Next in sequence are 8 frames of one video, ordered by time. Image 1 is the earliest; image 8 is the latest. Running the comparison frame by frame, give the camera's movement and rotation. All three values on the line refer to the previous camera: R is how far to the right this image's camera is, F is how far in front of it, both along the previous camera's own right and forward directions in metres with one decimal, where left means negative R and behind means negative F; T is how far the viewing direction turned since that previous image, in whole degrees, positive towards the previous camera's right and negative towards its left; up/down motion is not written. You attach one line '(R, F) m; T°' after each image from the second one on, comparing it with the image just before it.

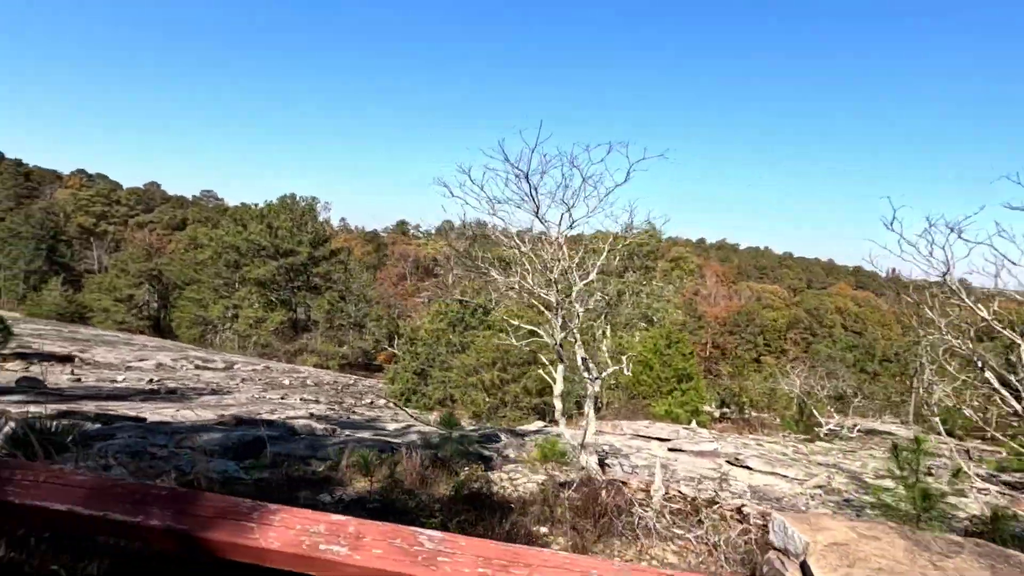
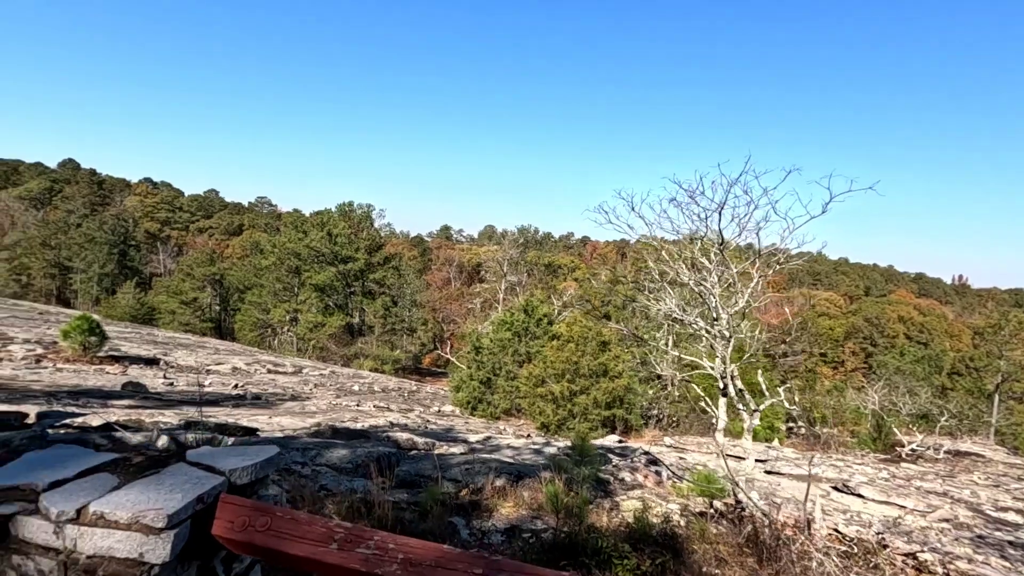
(-0.6, 0.0) m; -4°
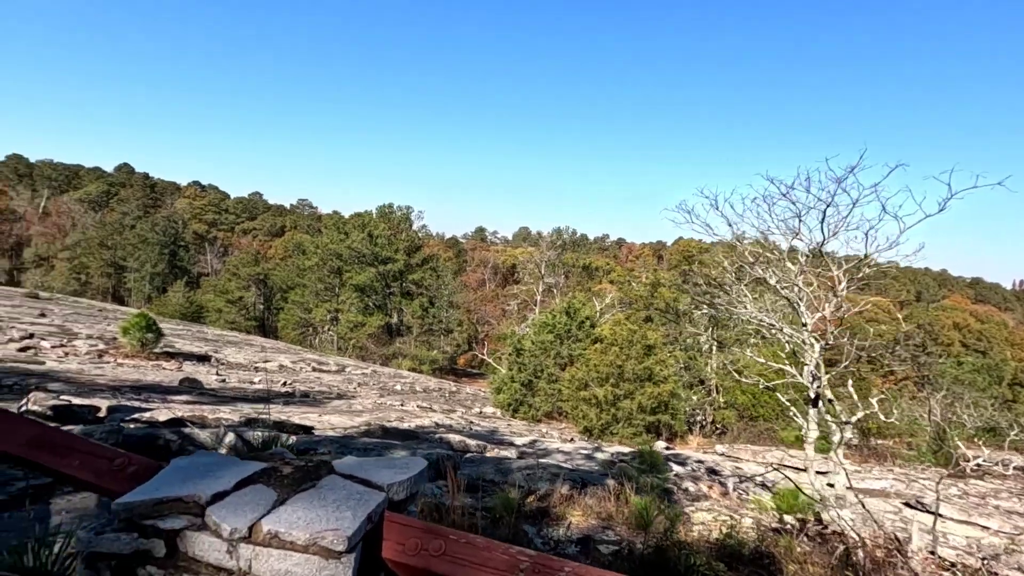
(-0.2, +0.1) m; -4°
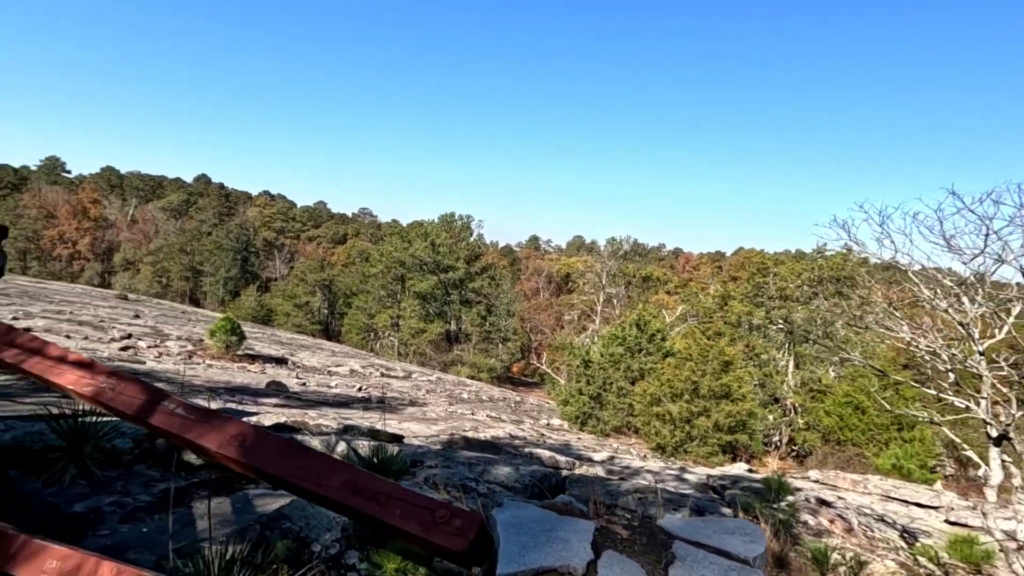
(-0.4, +0.1) m; -6°
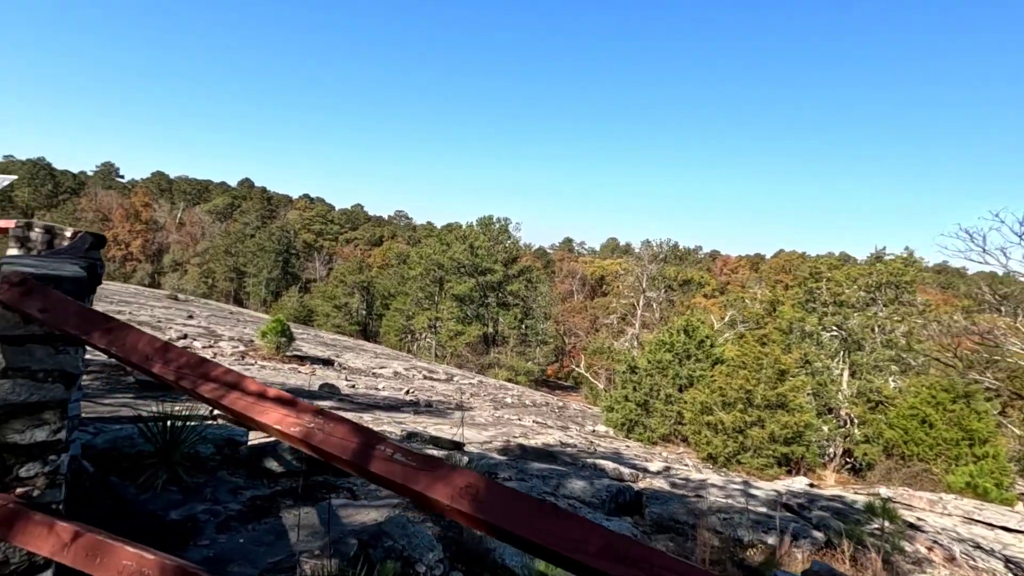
(-0.3, +0.1) m; -3°
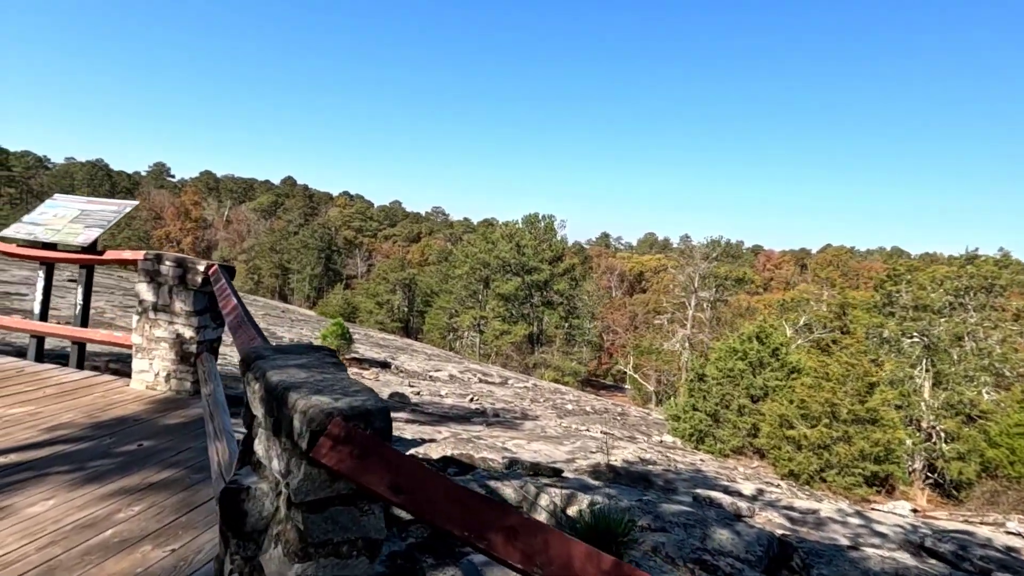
(-0.7, +0.3) m; -4°
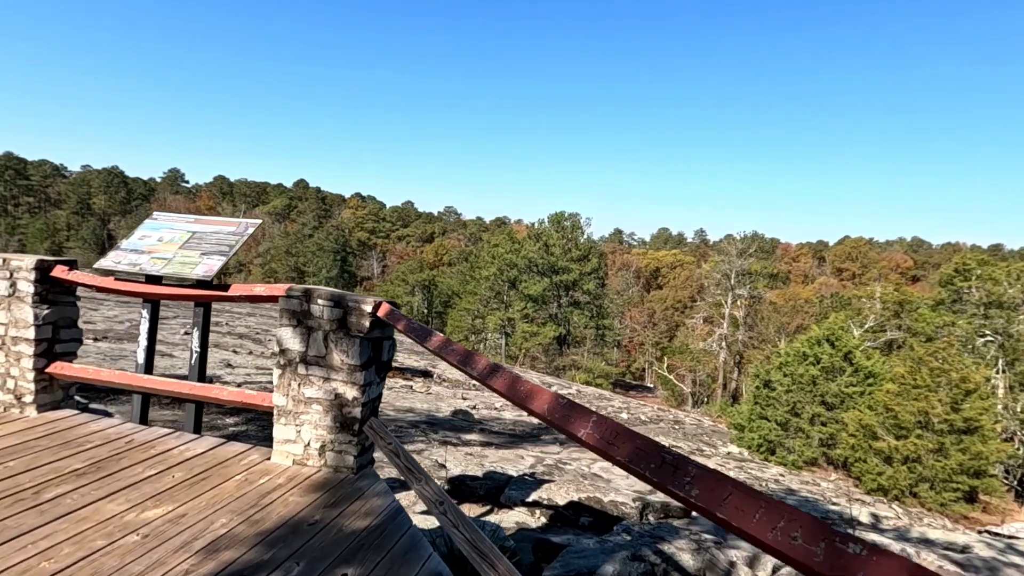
(-0.9, +0.6) m; -1°
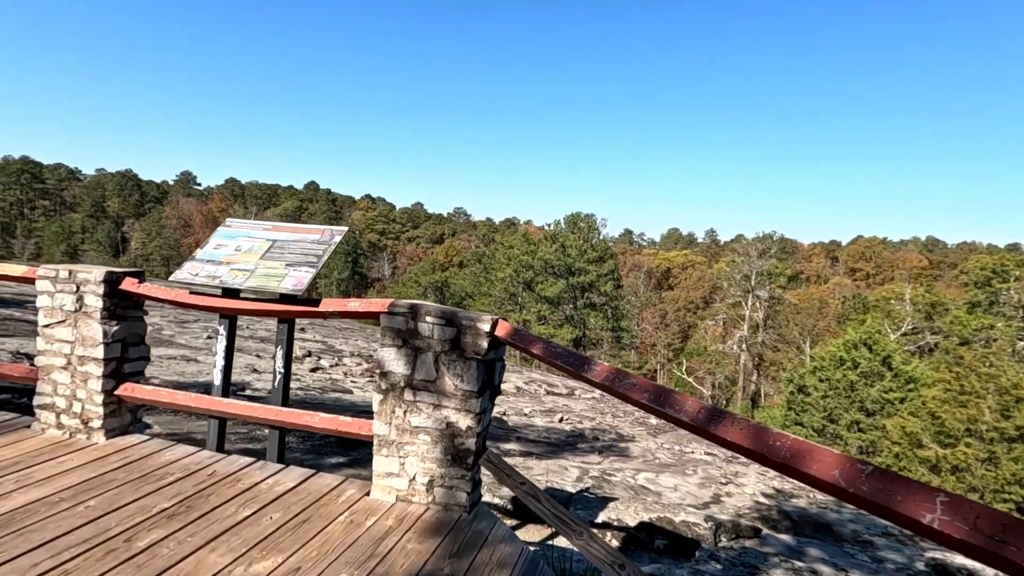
(-0.4, +0.2) m; -1°
